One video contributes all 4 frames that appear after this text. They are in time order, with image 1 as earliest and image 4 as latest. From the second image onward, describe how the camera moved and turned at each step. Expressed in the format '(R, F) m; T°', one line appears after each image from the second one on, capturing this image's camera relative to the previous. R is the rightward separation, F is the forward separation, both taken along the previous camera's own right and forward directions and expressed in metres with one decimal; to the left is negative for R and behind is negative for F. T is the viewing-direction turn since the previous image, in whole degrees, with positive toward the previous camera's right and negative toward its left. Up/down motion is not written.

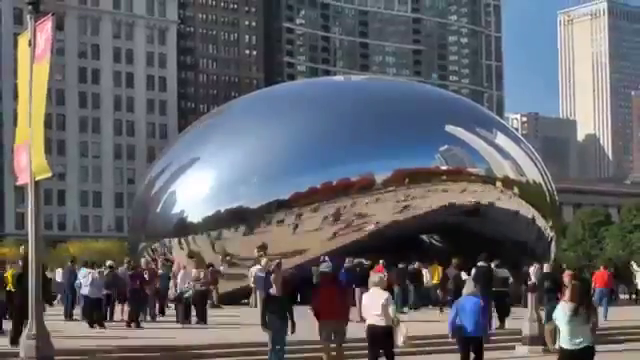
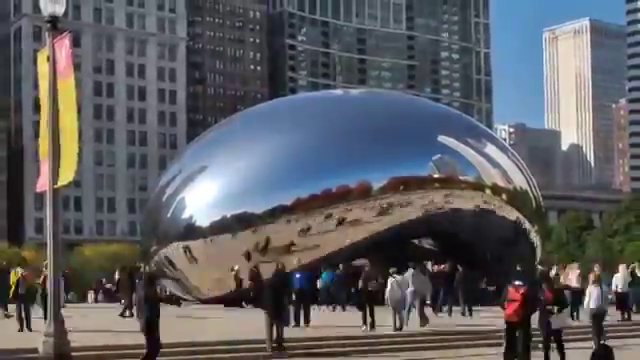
(-0.3, -1.6) m; +1°
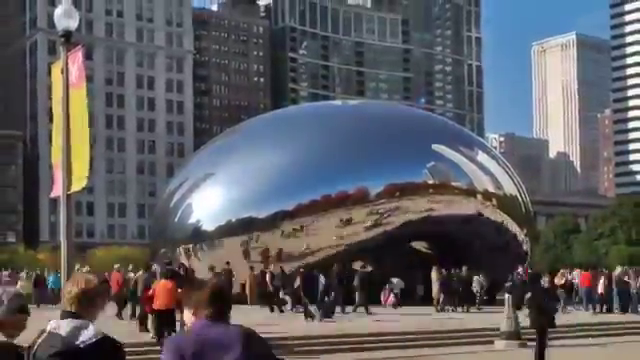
(0.0, -1.4) m; 0°
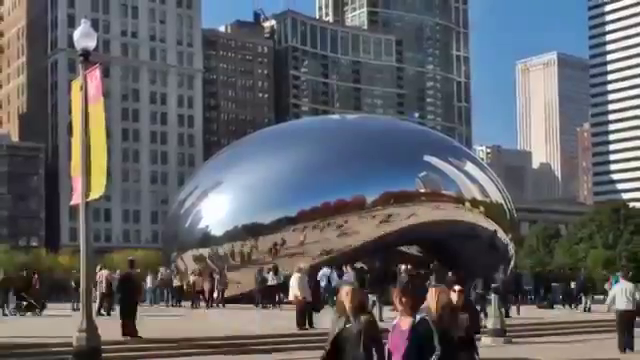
(-0.1, -2.2) m; 0°
